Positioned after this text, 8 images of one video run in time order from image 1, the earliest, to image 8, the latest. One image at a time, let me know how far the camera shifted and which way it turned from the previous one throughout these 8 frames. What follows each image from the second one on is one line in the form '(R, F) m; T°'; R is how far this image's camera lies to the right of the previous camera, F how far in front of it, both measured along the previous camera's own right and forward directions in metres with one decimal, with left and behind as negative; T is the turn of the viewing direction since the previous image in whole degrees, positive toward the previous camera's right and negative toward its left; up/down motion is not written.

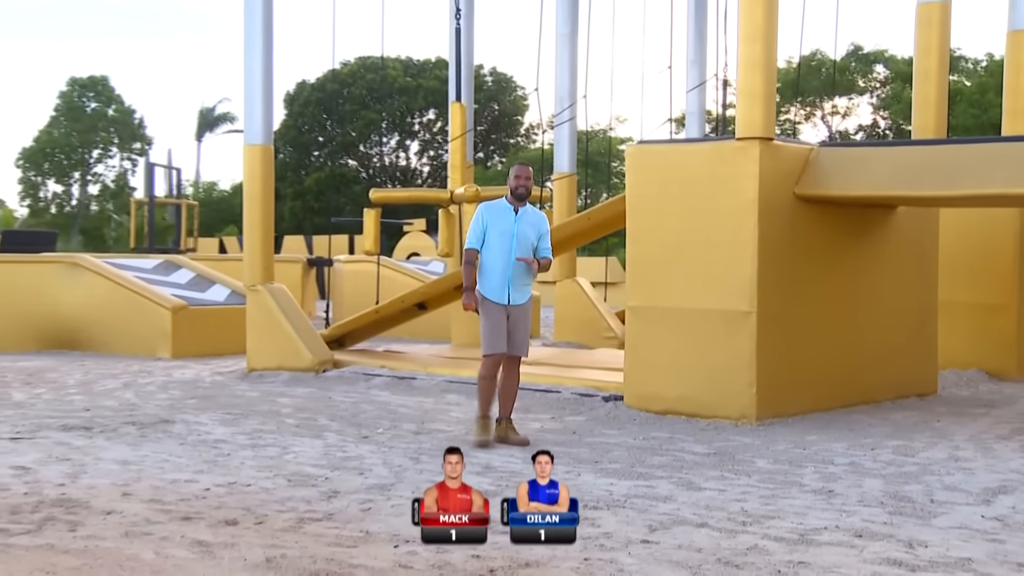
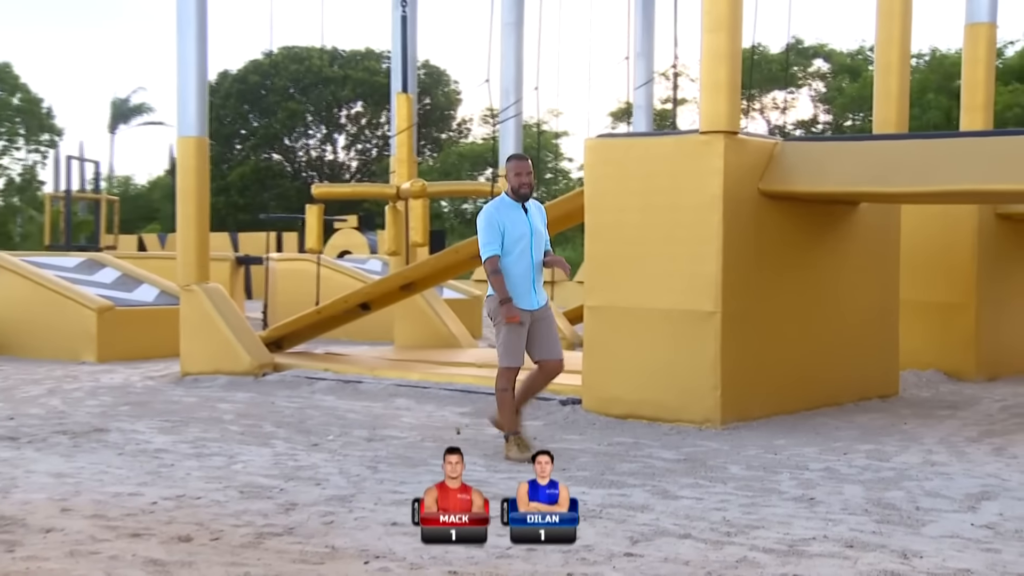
(-0.4, +0.3) m; +4°
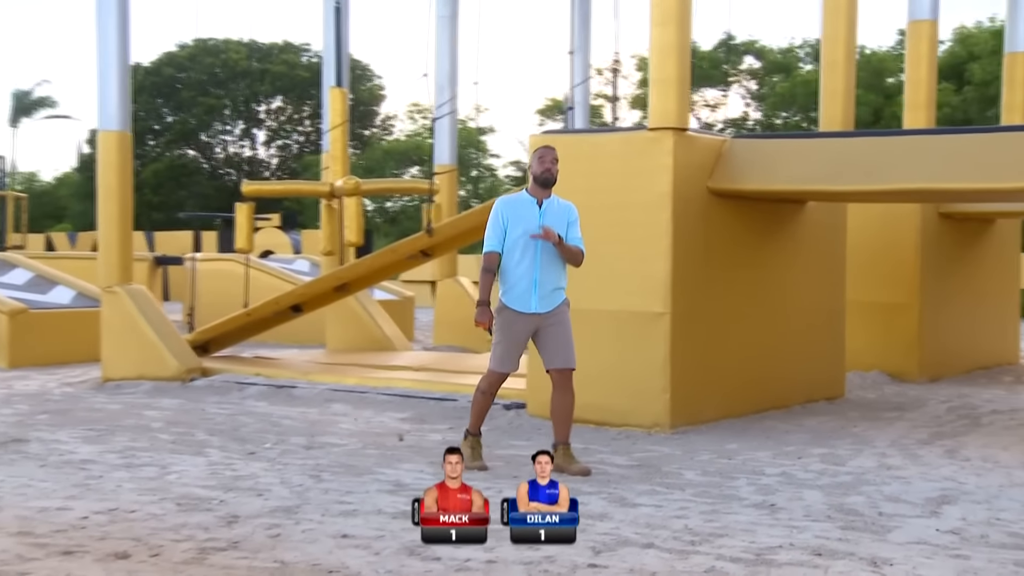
(-0.3, +0.2) m; +4°
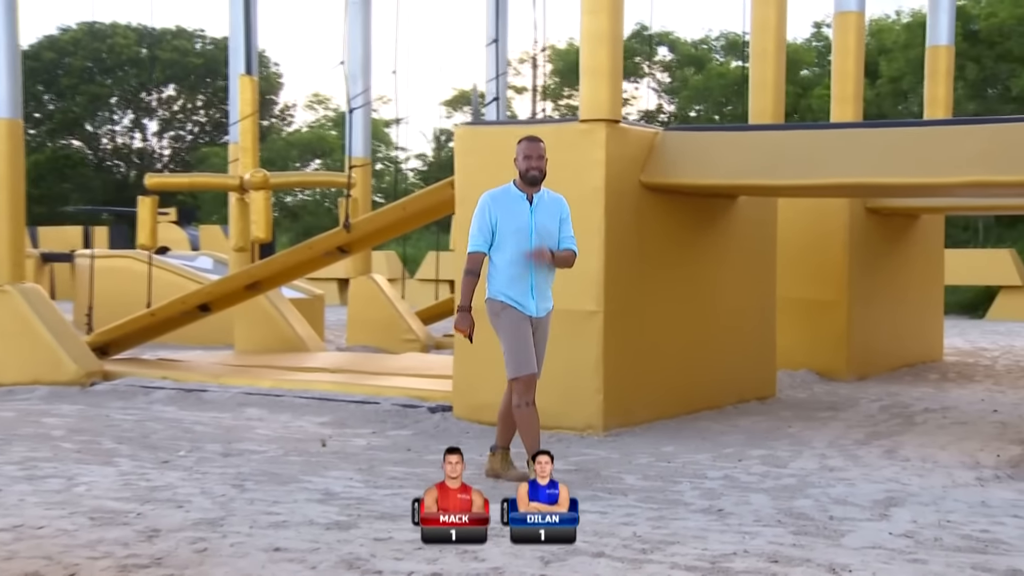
(-0.3, +0.3) m; +5°
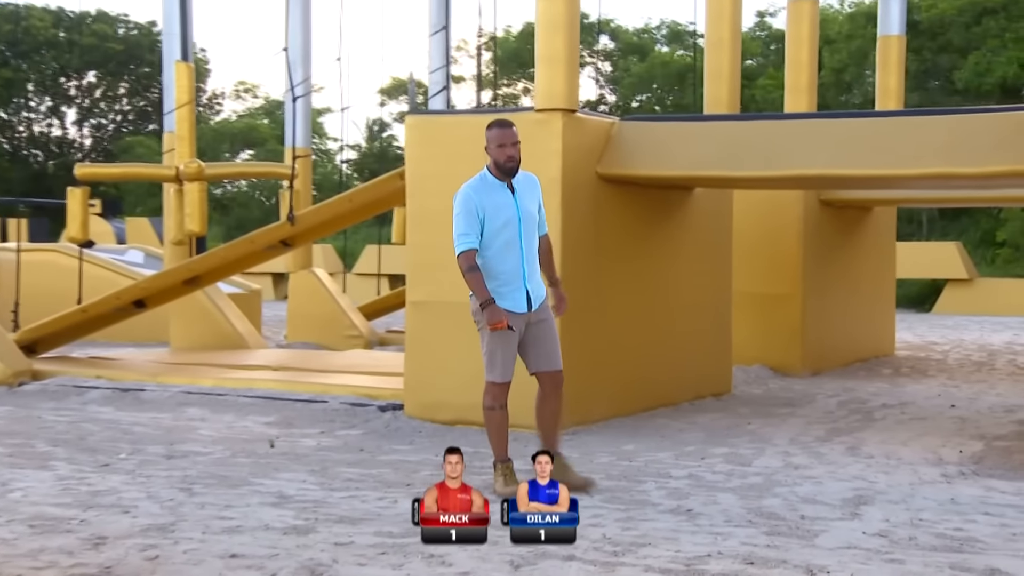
(-0.2, +0.2) m; +4°
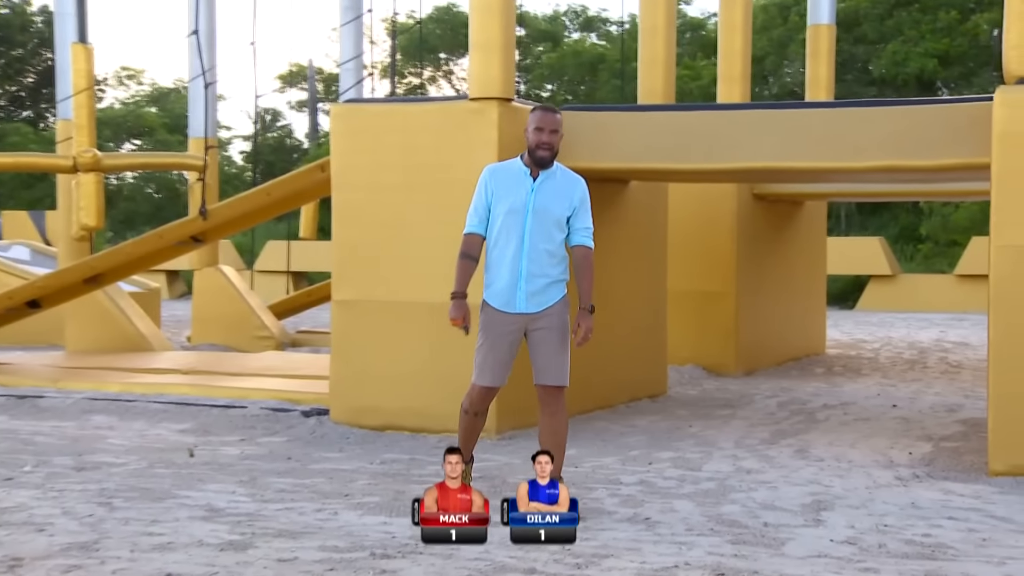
(-0.3, +0.4) m; +5°
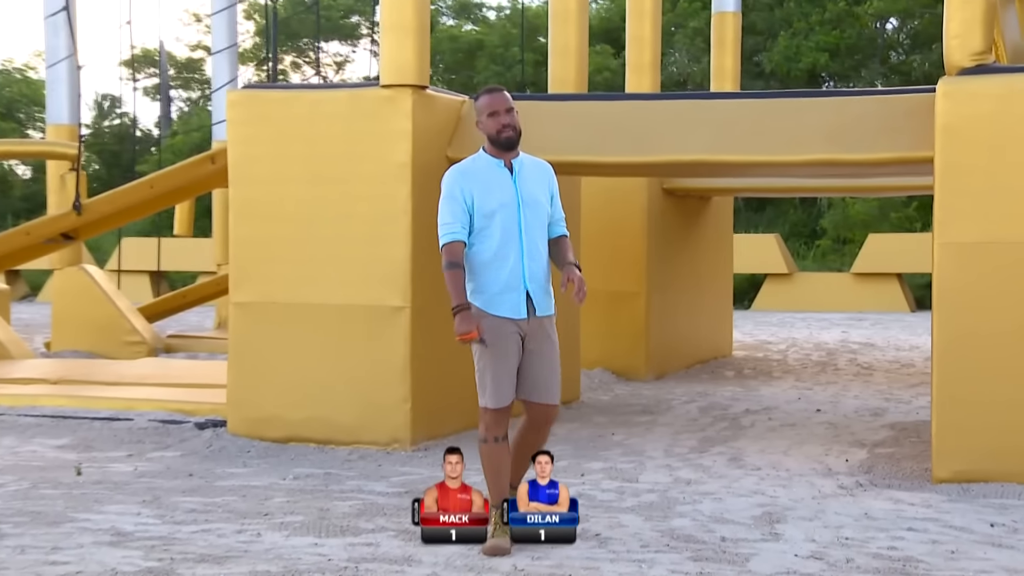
(-0.5, +0.5) m; +8°
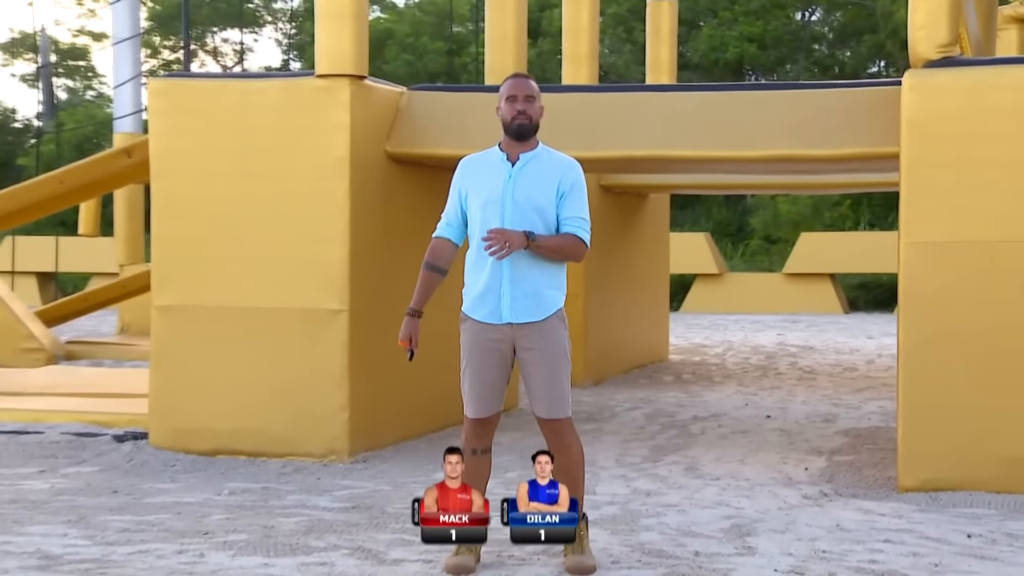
(-0.3, +0.4) m; +5°
